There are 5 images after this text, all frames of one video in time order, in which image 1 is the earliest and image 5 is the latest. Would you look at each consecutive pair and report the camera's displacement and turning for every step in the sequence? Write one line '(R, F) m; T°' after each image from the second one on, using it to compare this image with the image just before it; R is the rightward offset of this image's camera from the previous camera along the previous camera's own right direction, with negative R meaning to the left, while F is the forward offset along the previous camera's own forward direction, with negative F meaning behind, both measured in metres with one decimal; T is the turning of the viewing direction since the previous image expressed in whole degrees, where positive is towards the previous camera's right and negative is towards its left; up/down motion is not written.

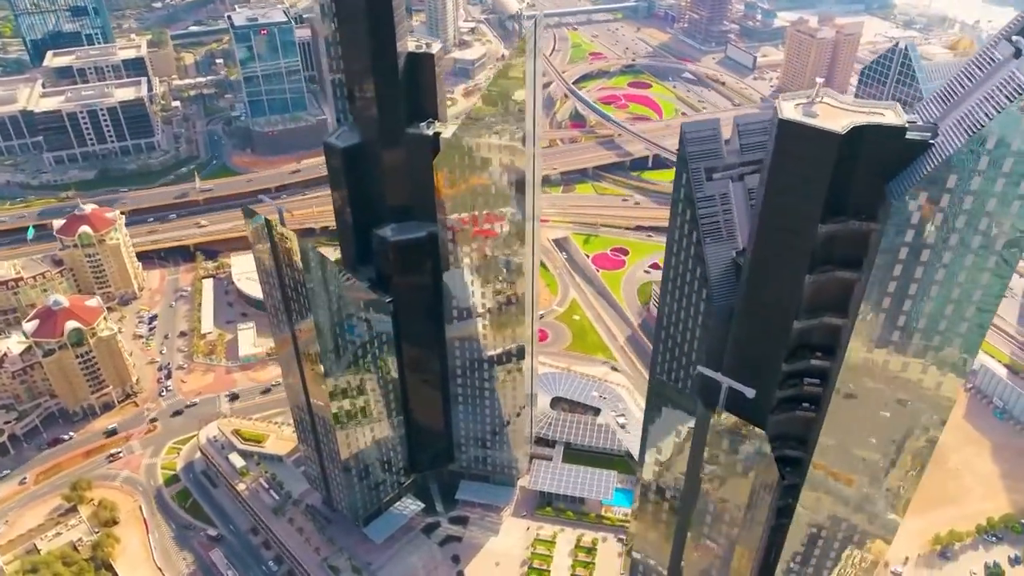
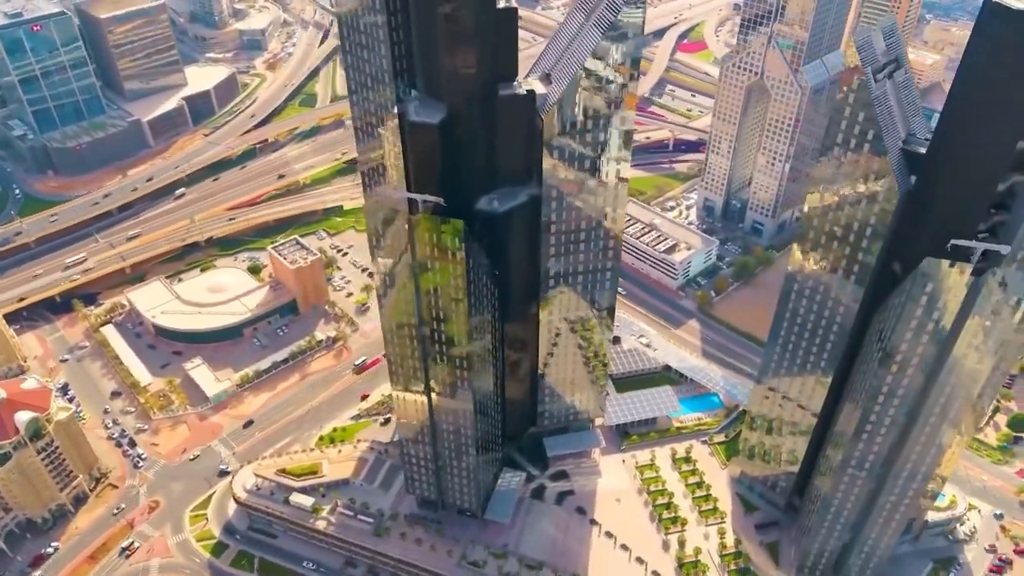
(-76.9, +15.4) m; +19°
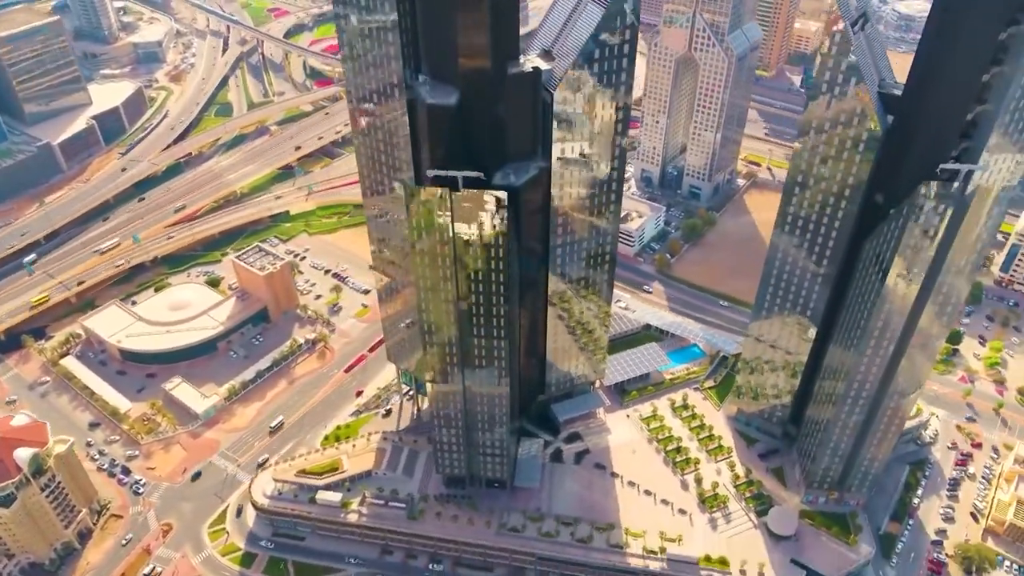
(-28.7, -5.0) m; +8°
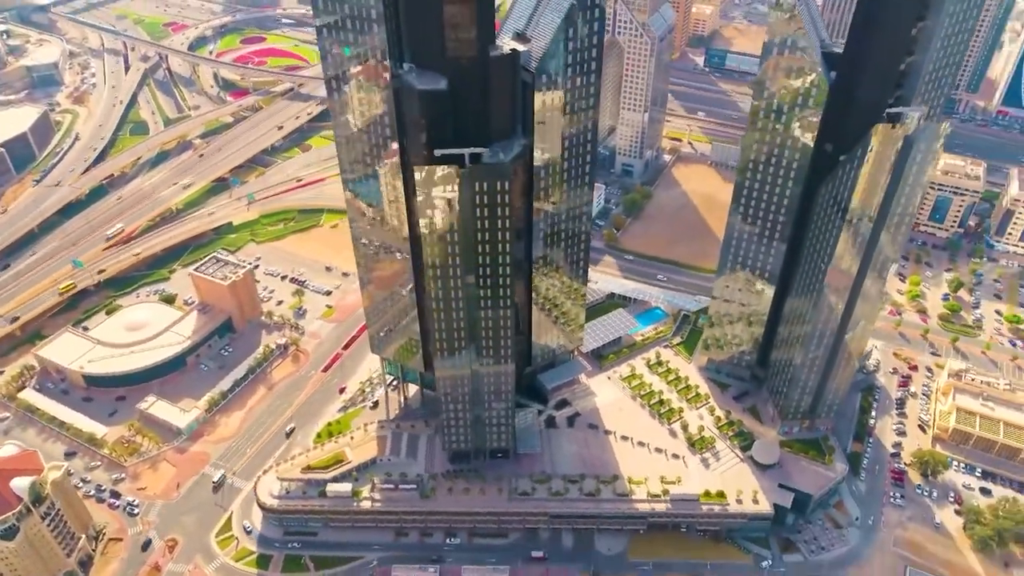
(-22.1, -7.2) m; +7°
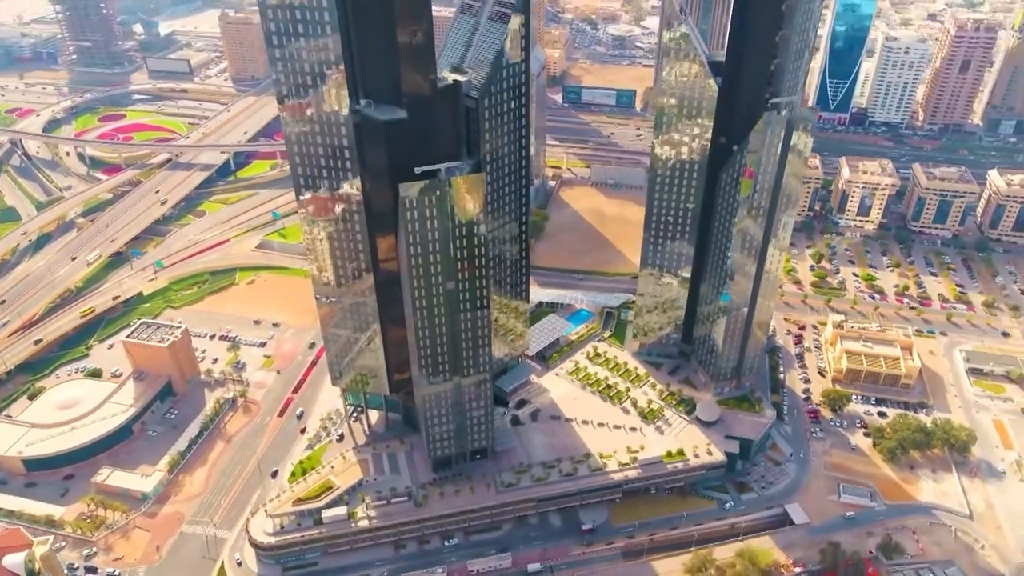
(-29.5, -15.0) m; +11°
